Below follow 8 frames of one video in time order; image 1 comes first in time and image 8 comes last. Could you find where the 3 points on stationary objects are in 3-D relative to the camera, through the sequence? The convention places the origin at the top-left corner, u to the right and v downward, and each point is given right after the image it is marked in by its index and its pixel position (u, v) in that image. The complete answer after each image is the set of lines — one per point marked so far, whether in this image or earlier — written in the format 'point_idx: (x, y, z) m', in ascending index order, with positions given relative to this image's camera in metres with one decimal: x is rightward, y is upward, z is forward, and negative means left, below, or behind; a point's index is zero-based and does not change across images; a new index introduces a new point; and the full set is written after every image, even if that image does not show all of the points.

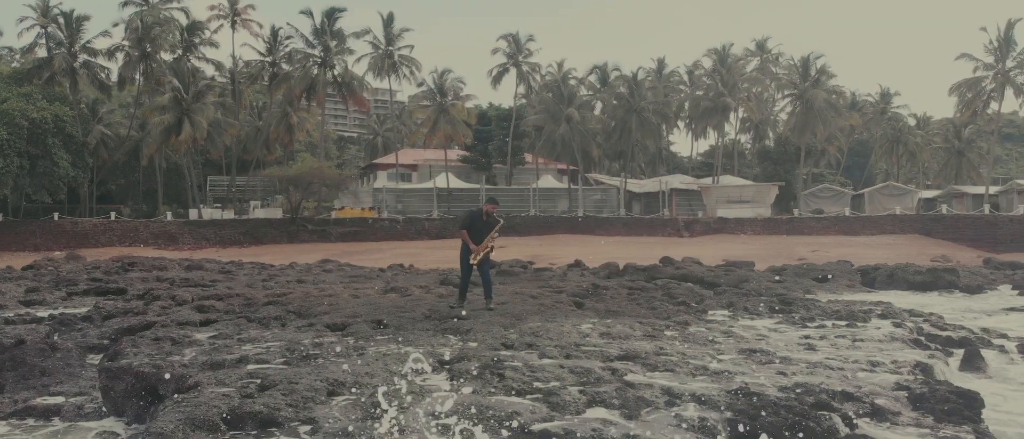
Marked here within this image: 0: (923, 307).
0: (+5.6, -1.2, +12.9) m
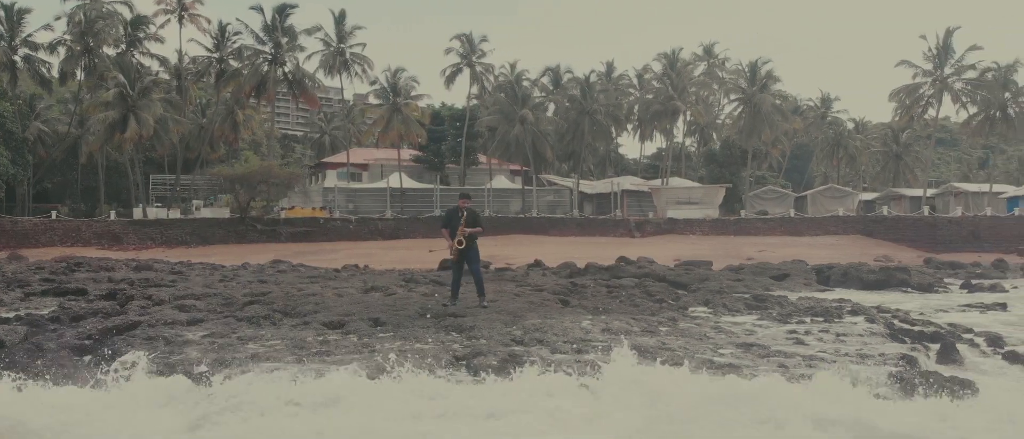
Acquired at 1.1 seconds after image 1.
0: (+5.3, -1.2, +13.4) m
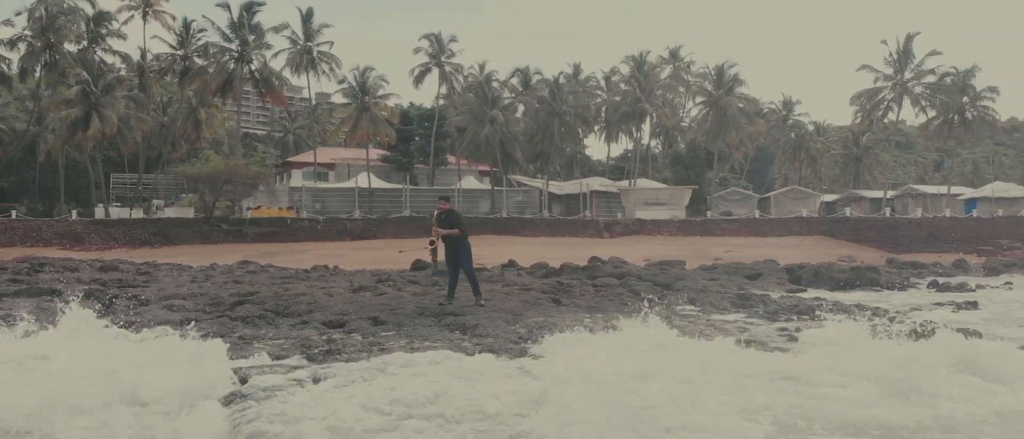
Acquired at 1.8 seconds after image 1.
0: (+5.1, -1.2, +13.7) m
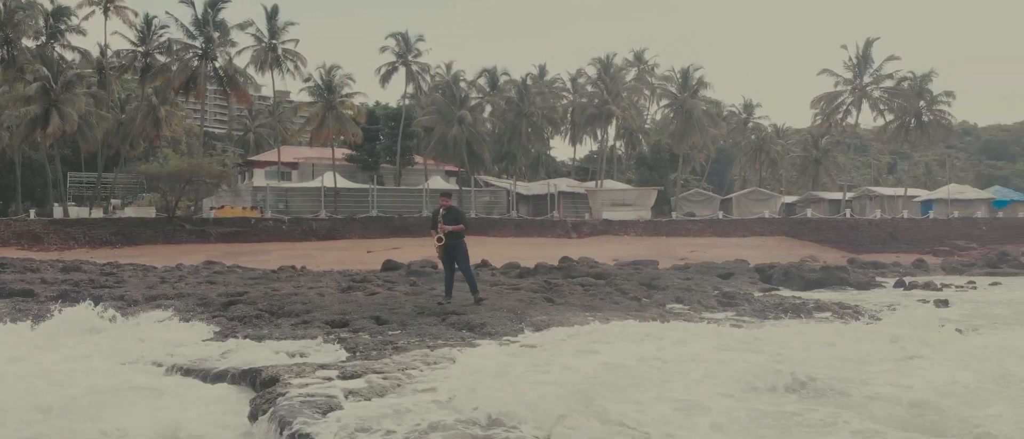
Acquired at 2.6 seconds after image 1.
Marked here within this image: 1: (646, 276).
0: (+4.9, -1.2, +14.1) m
1: (+2.3, -1.0, +16.7) m
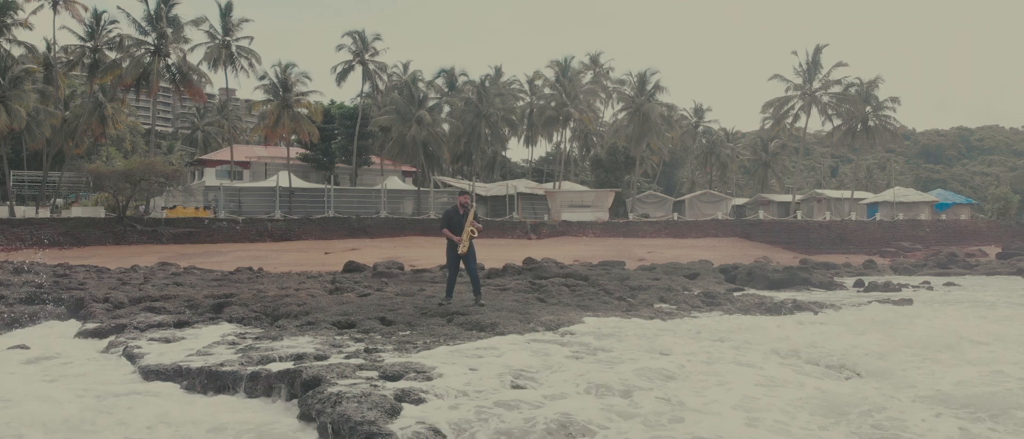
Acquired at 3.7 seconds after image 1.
0: (+4.6, -1.2, +14.5) m
1: (+1.9, -1.0, +16.9) m
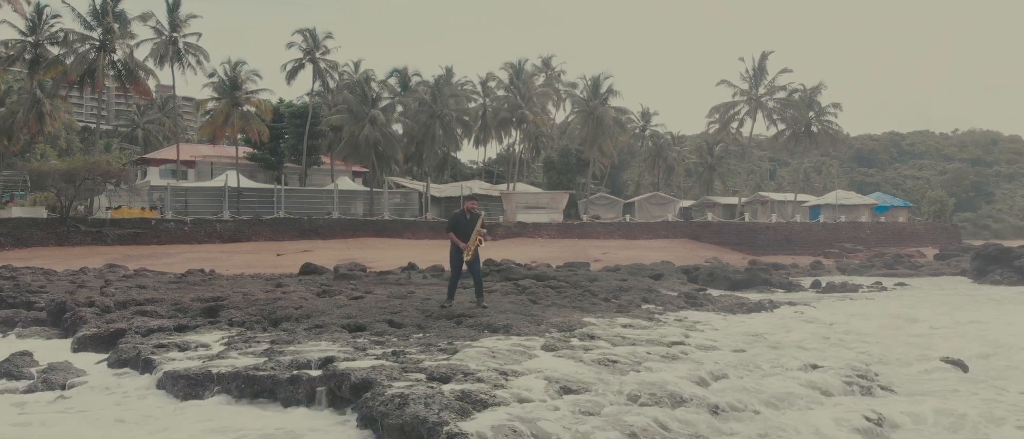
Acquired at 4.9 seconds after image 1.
0: (+4.2, -1.3, +14.9) m
1: (+1.4, -1.0, +17.1) m
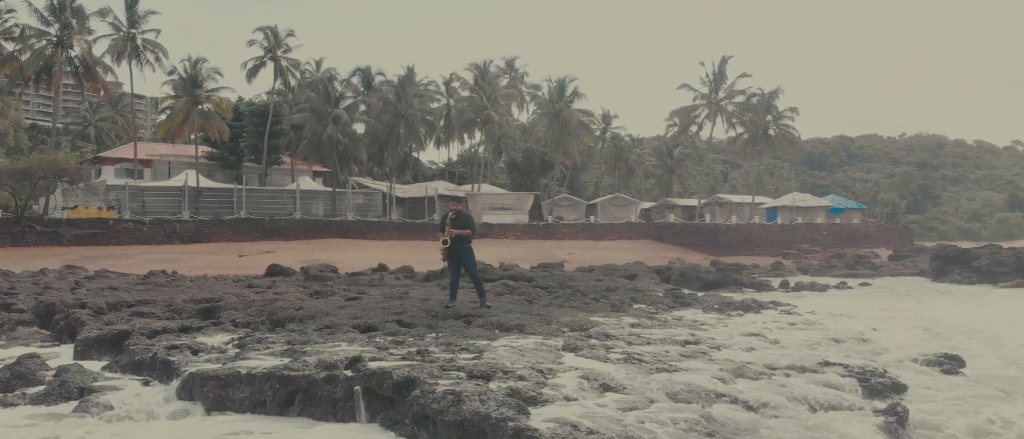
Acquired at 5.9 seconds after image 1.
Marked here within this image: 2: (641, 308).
0: (+4.0, -1.3, +15.2) m
1: (+1.0, -1.1, +17.3) m
2: (+1.6, -1.1, +12.0) m
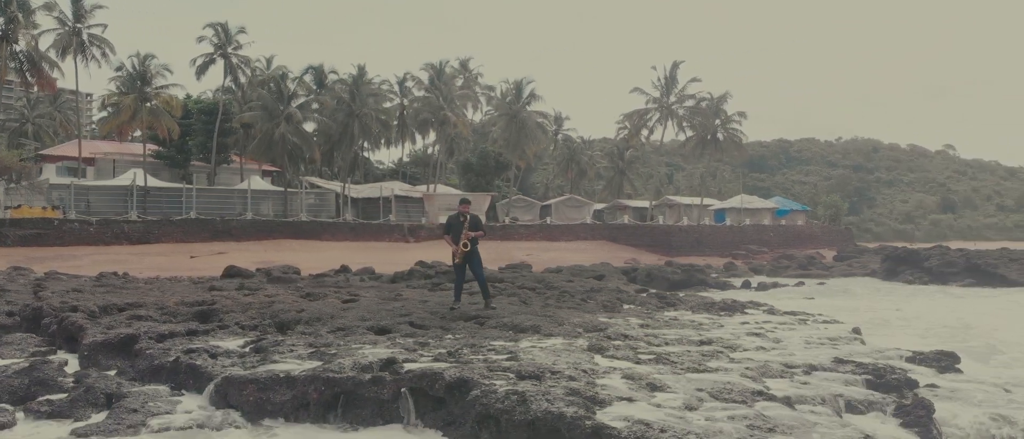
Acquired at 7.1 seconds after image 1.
0: (+3.7, -1.3, +15.6) m
1: (+0.5, -1.1, +17.4) m
2: (+1.6, -1.2, +12.2) m
